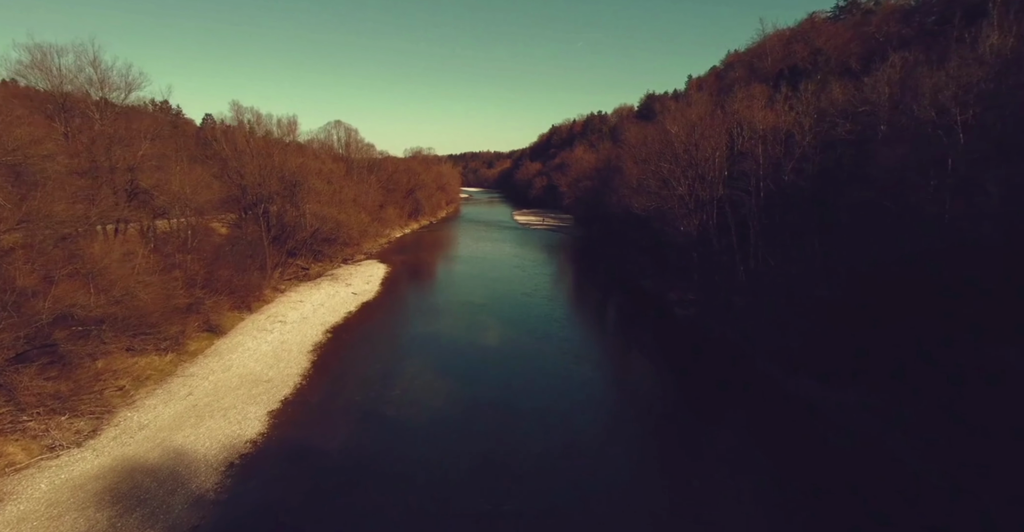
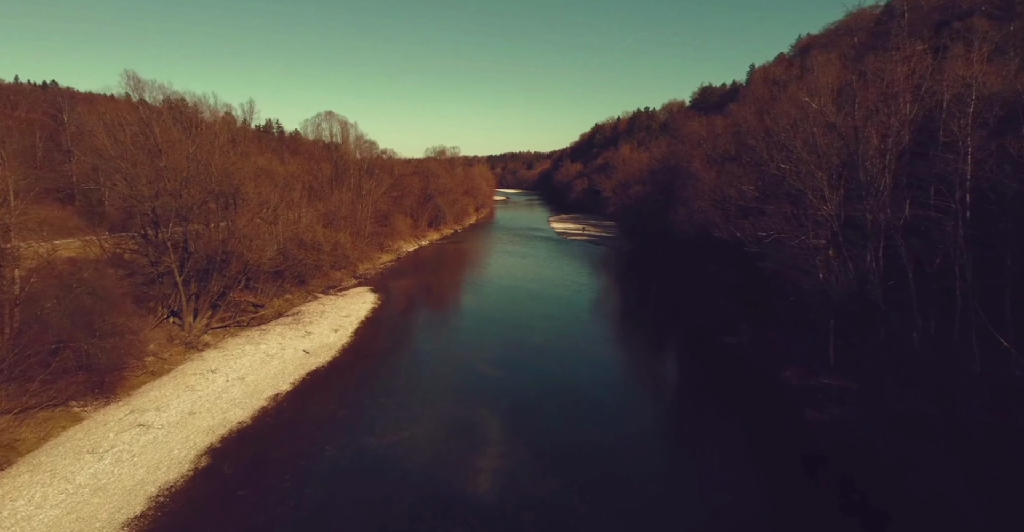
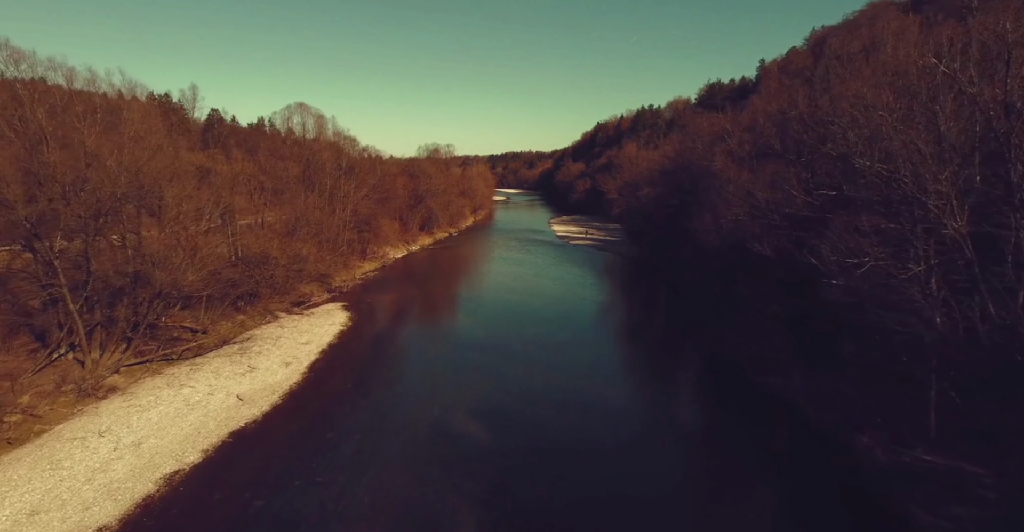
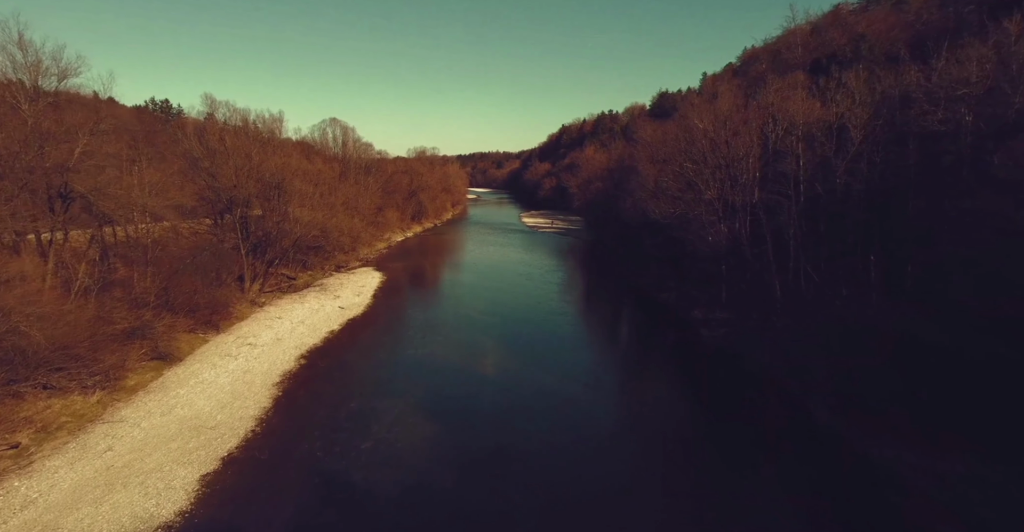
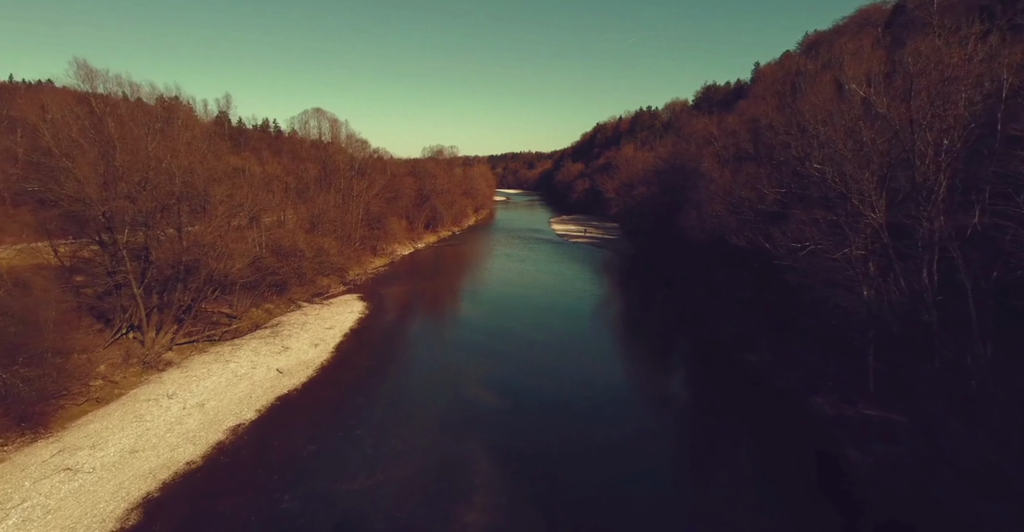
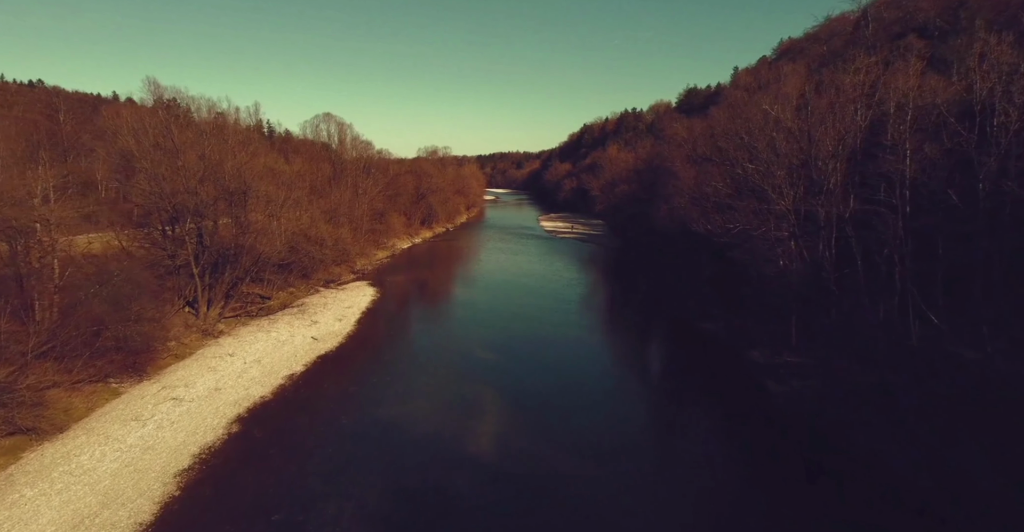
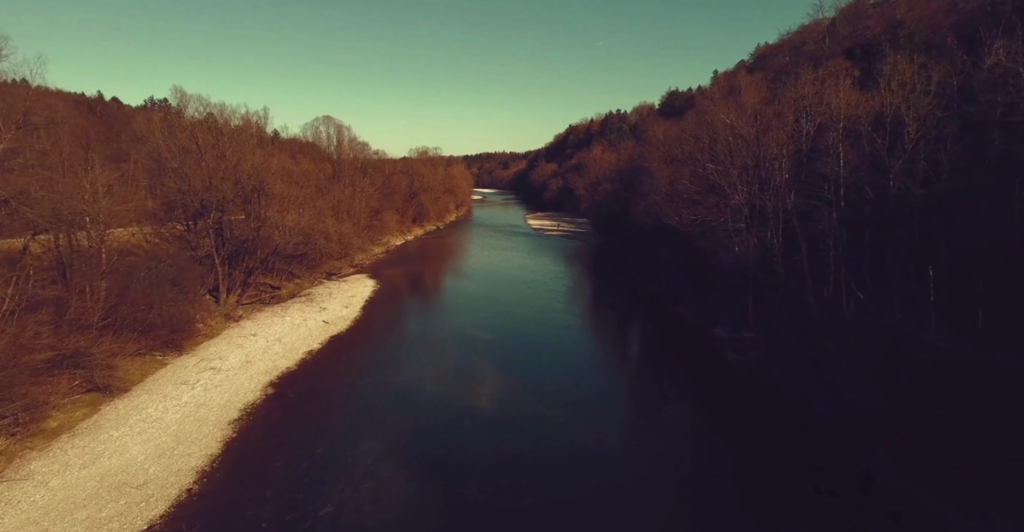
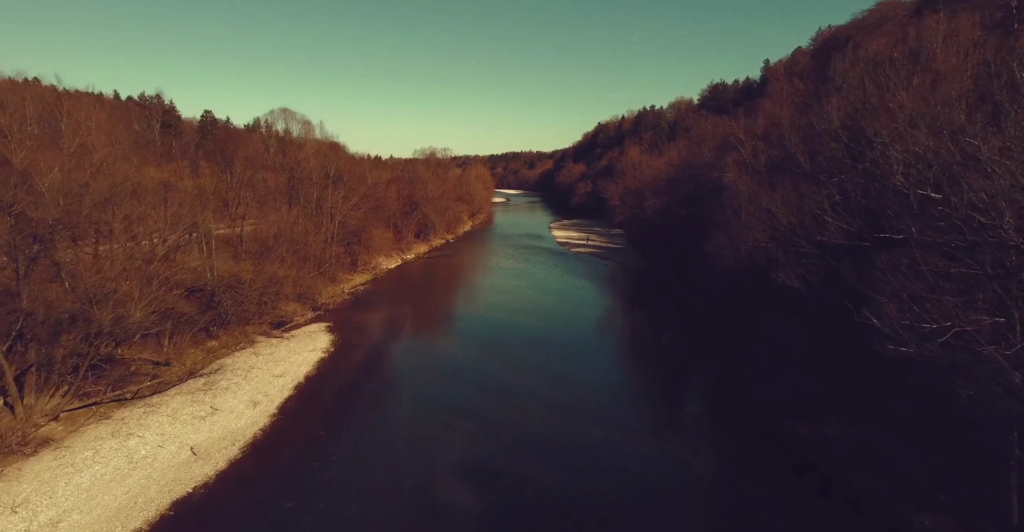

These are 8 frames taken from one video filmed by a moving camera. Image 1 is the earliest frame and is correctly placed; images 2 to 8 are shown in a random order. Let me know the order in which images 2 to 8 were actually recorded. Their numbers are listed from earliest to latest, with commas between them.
4, 7, 6, 2, 5, 3, 8
